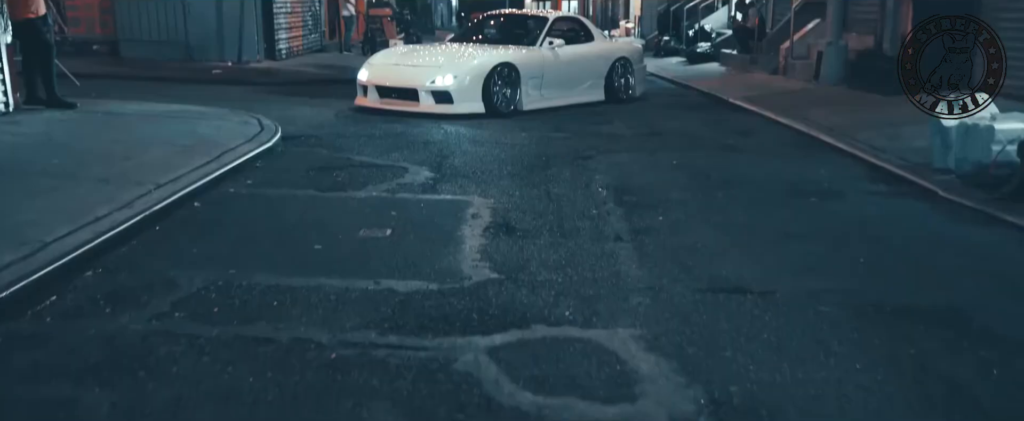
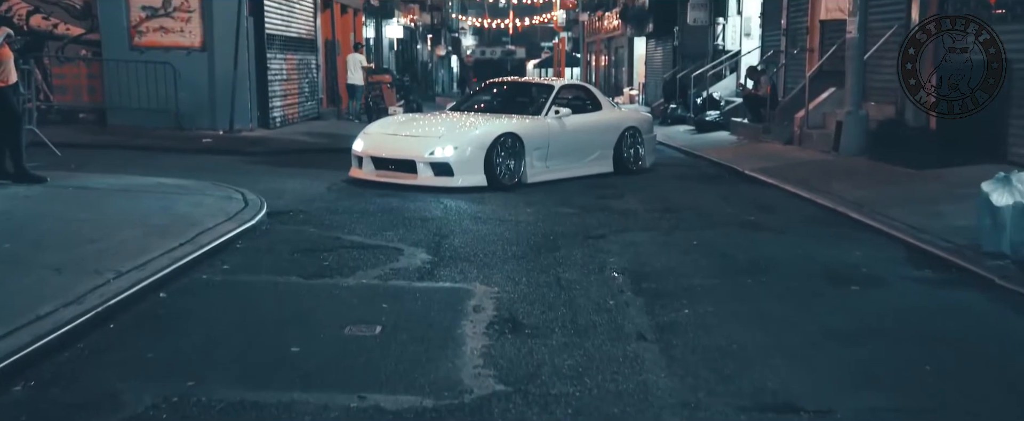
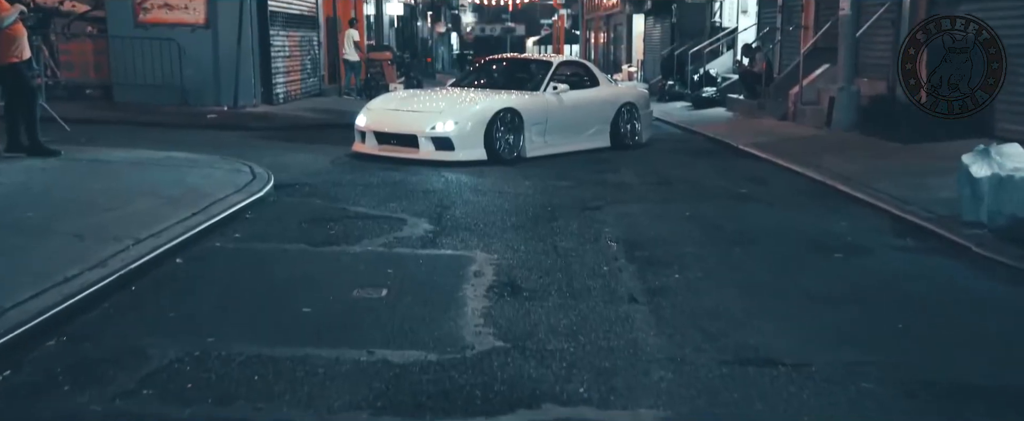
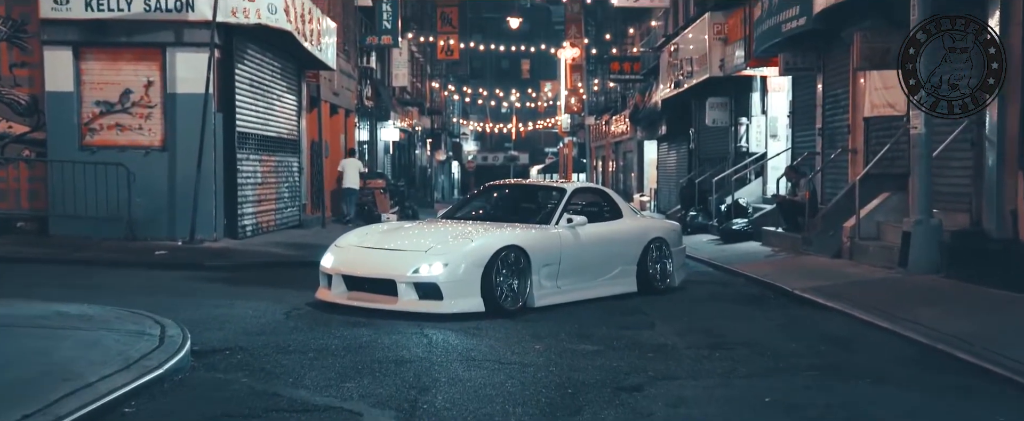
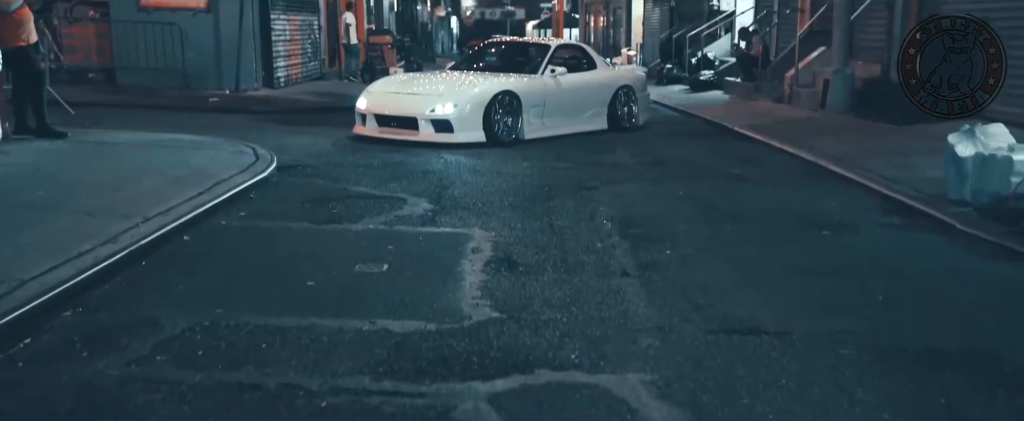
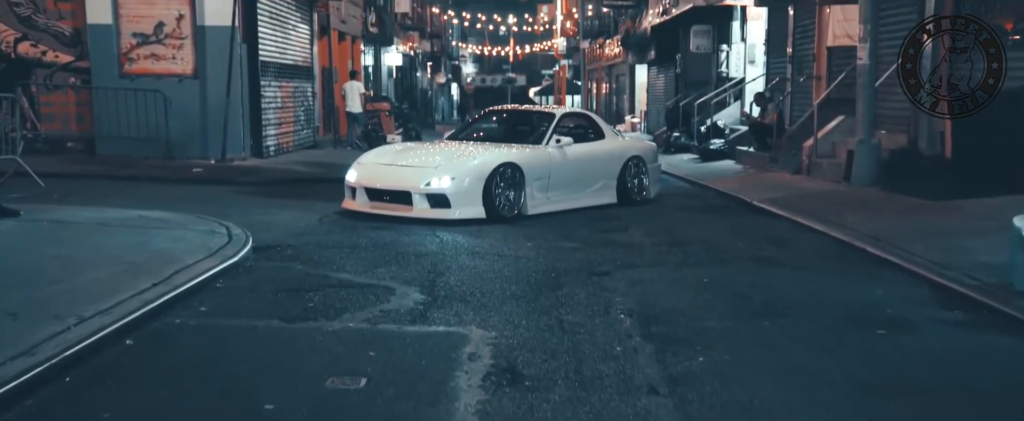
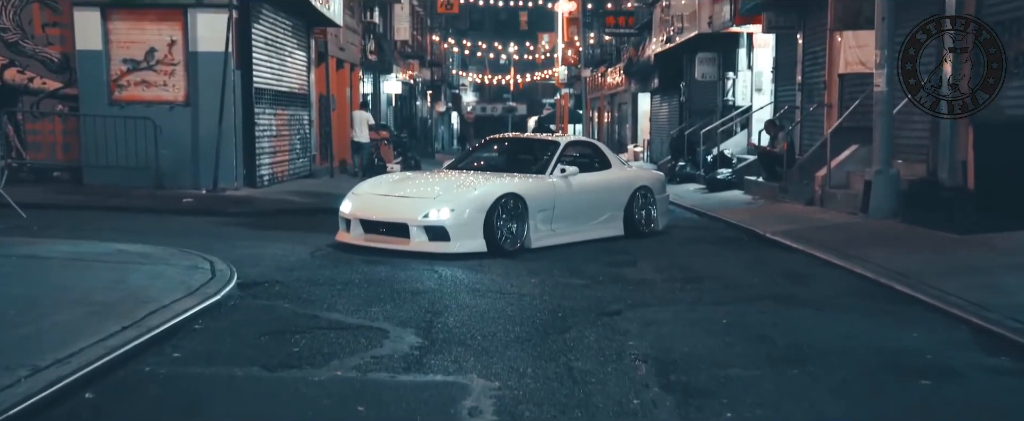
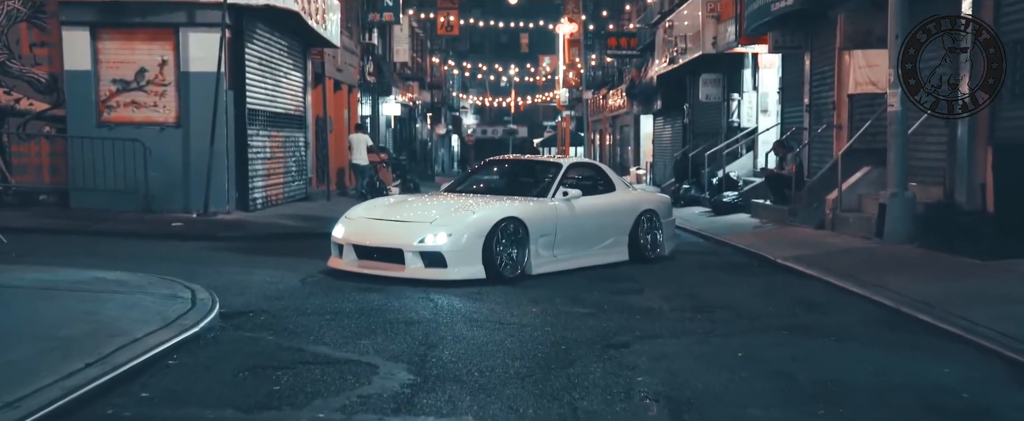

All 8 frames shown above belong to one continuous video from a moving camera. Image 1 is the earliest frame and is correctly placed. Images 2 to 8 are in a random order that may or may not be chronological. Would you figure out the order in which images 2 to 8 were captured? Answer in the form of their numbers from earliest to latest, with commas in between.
5, 3, 2, 6, 7, 8, 4
